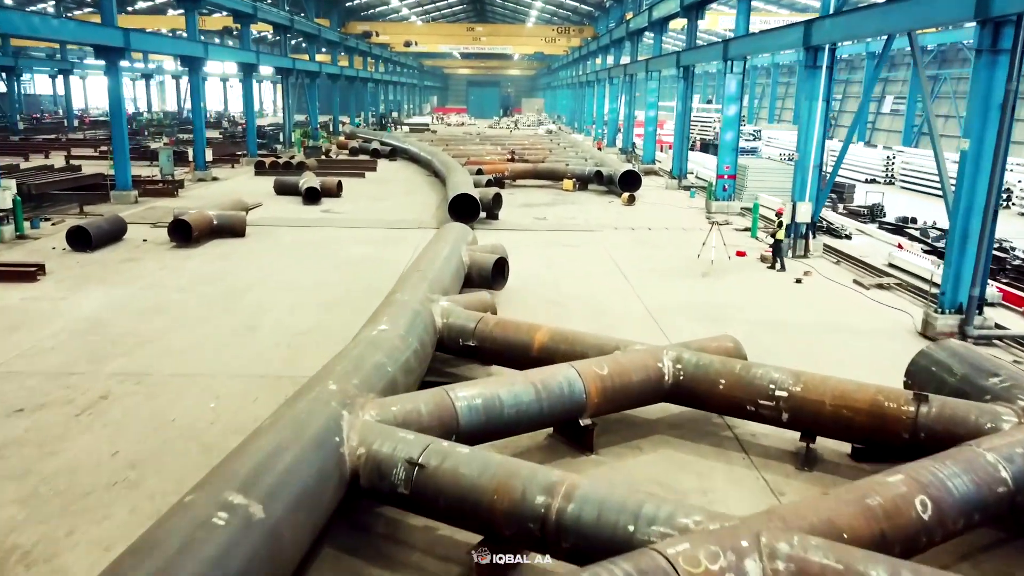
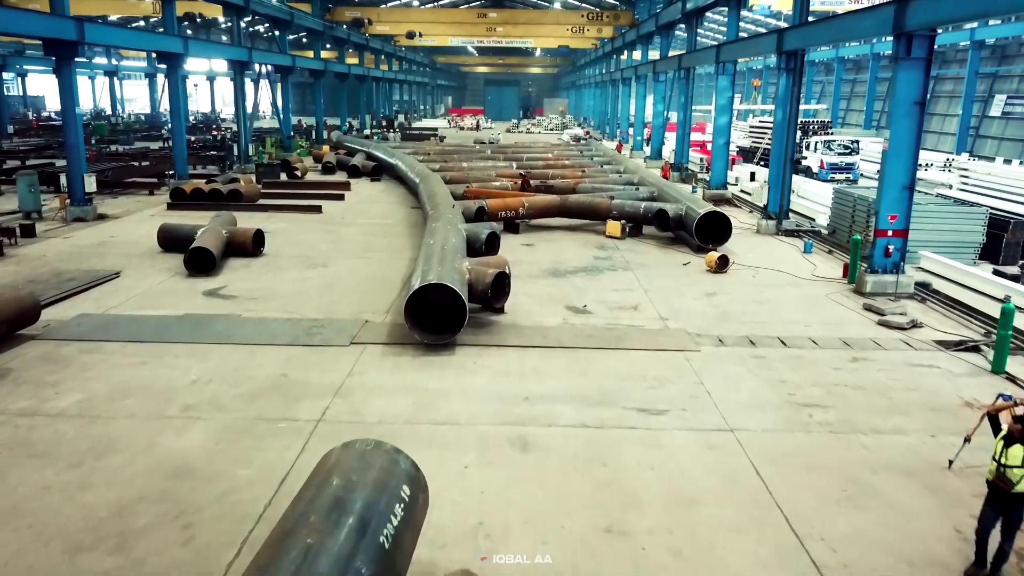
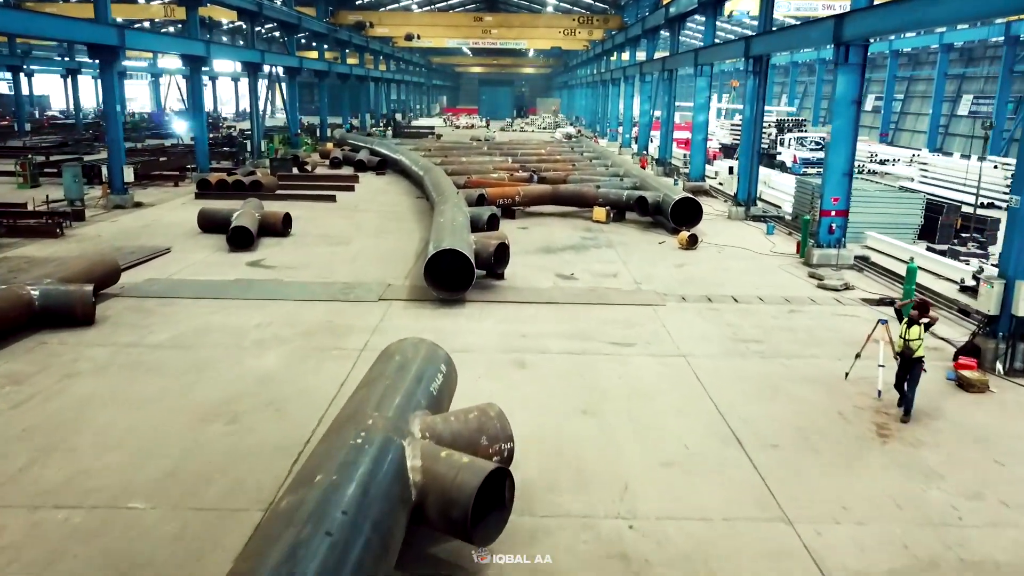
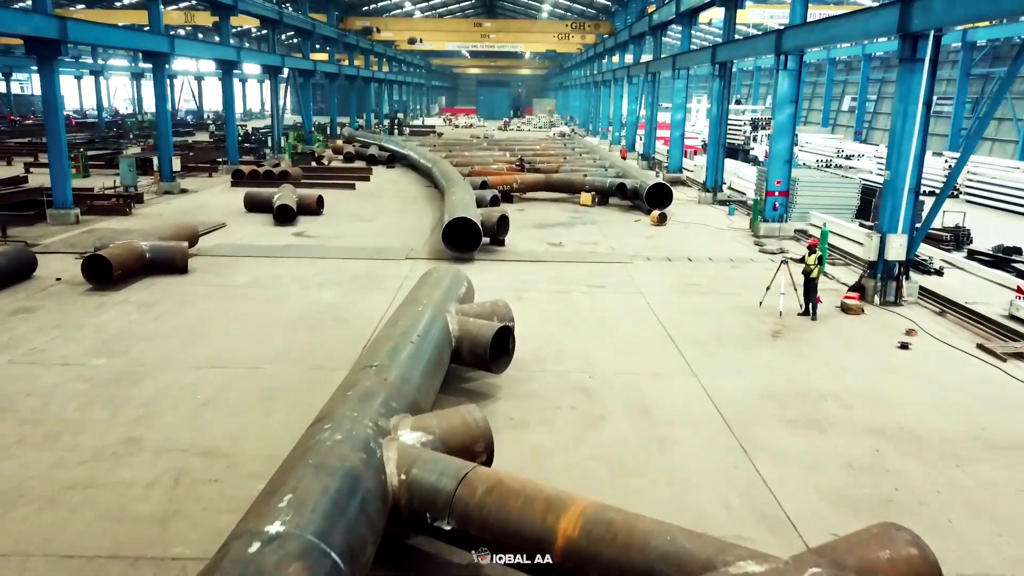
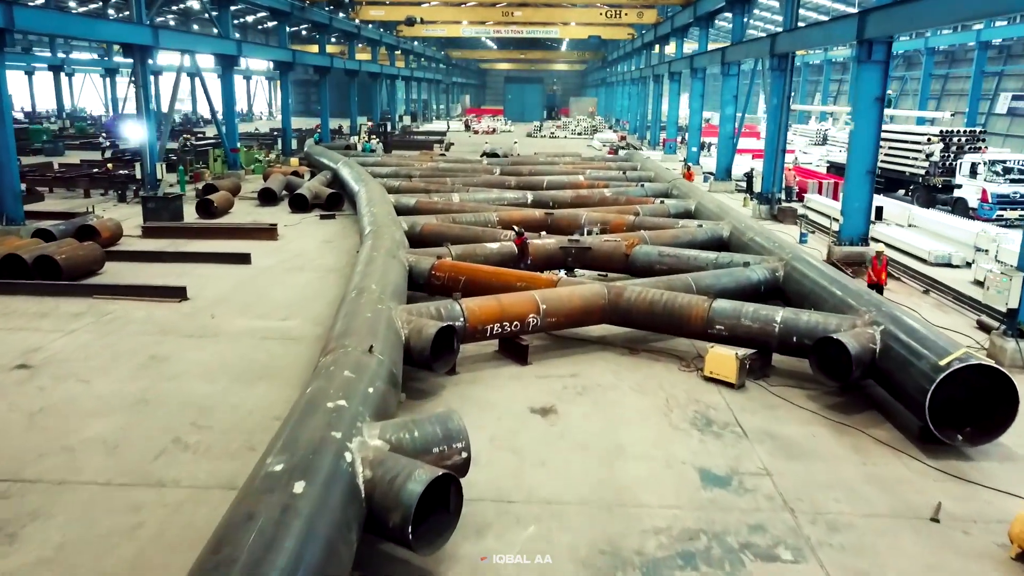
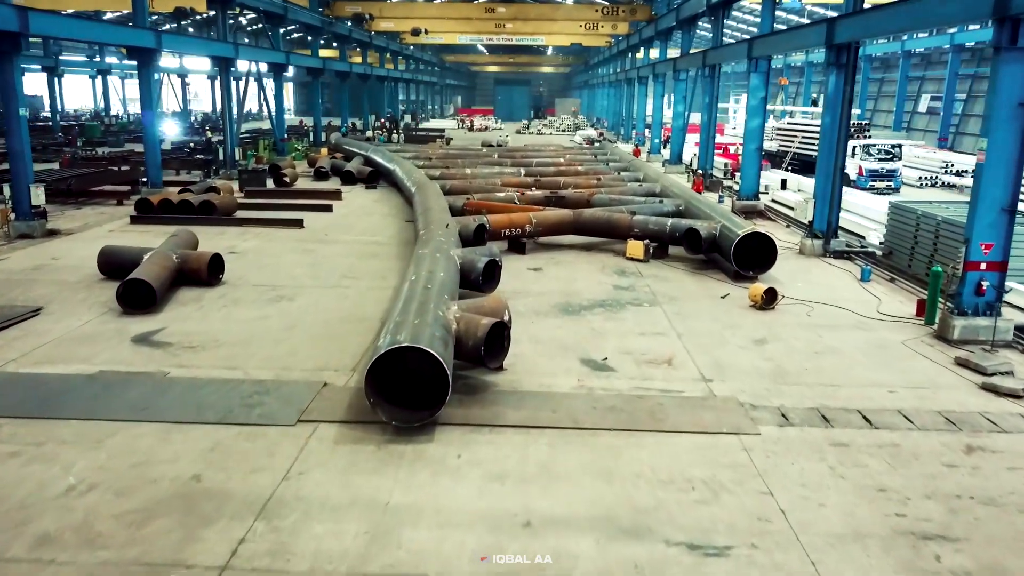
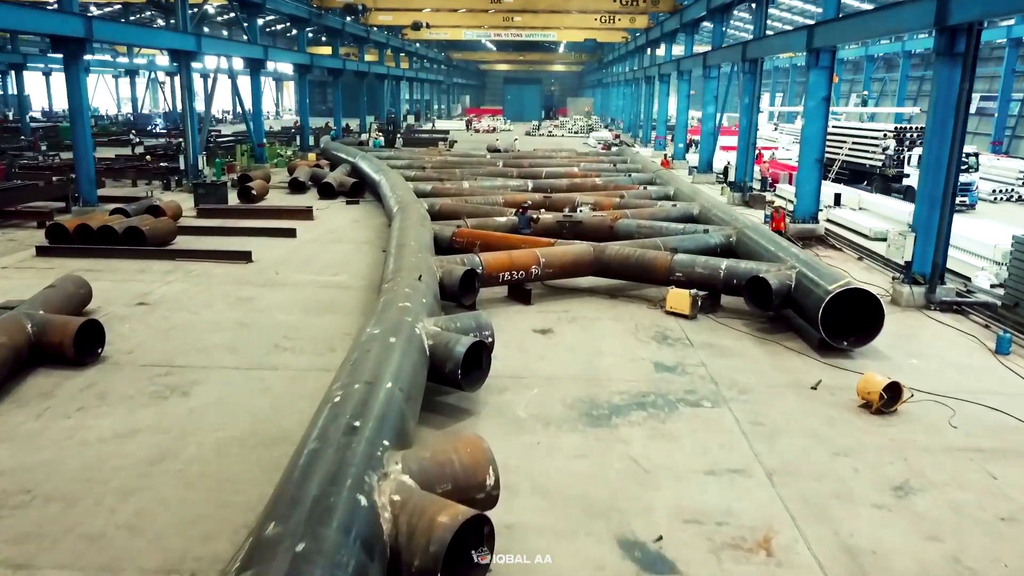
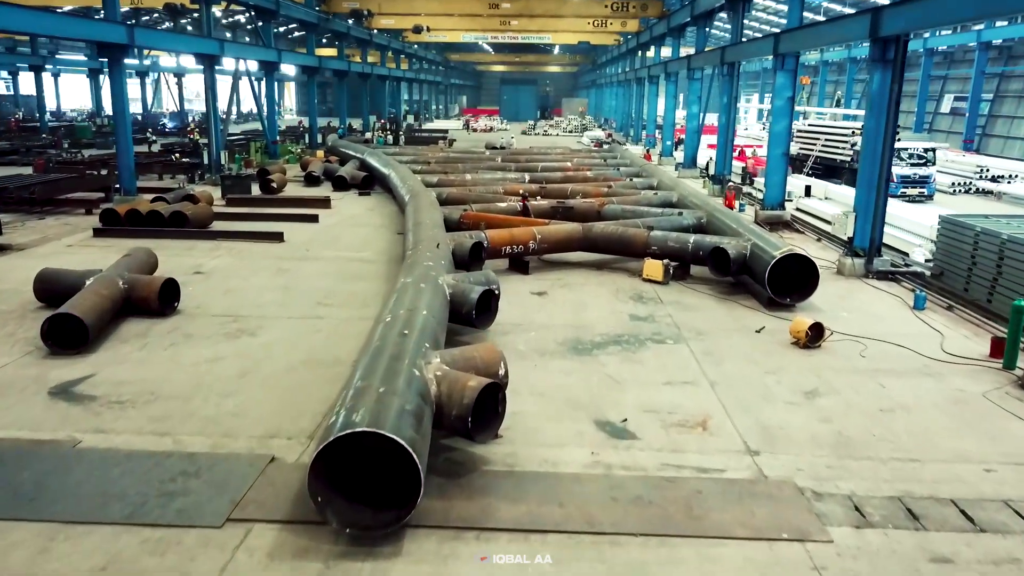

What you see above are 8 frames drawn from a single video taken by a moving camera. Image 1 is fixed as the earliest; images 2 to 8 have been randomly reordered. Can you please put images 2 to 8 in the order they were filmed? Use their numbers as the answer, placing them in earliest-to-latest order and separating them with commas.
4, 3, 2, 6, 8, 7, 5
